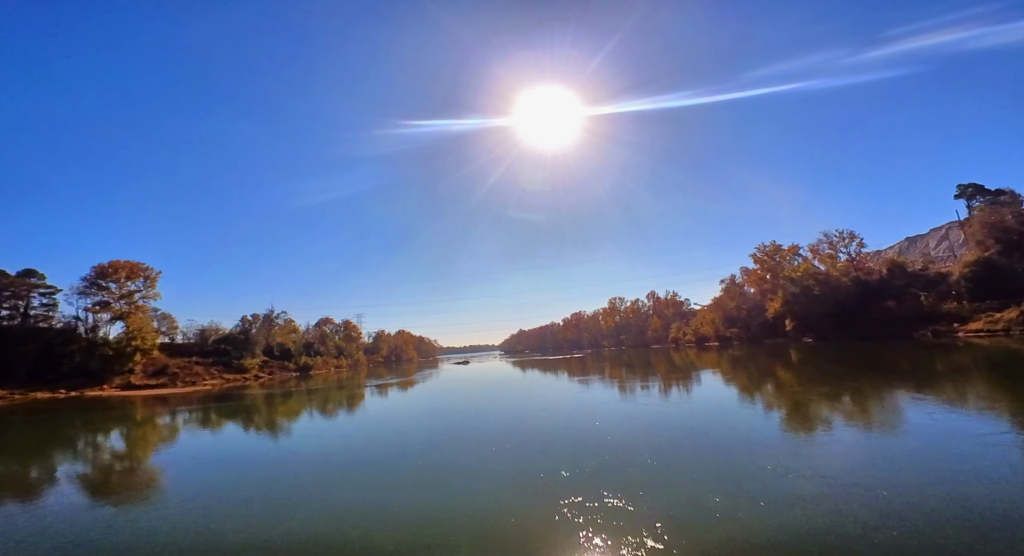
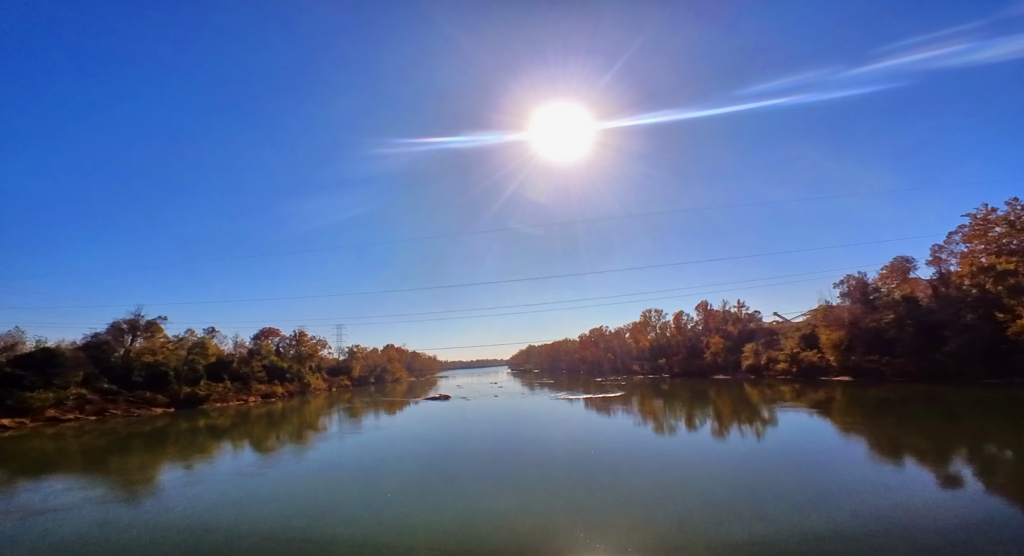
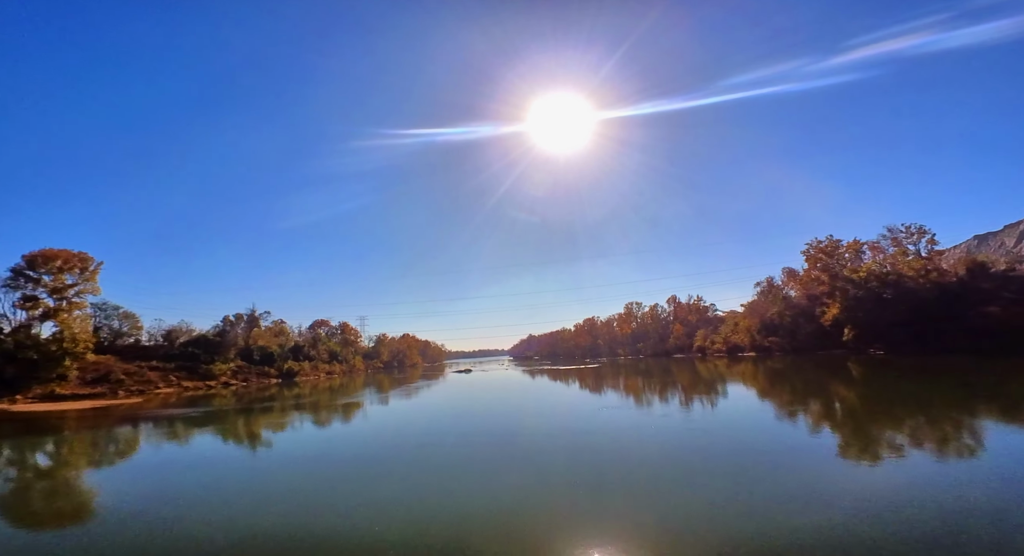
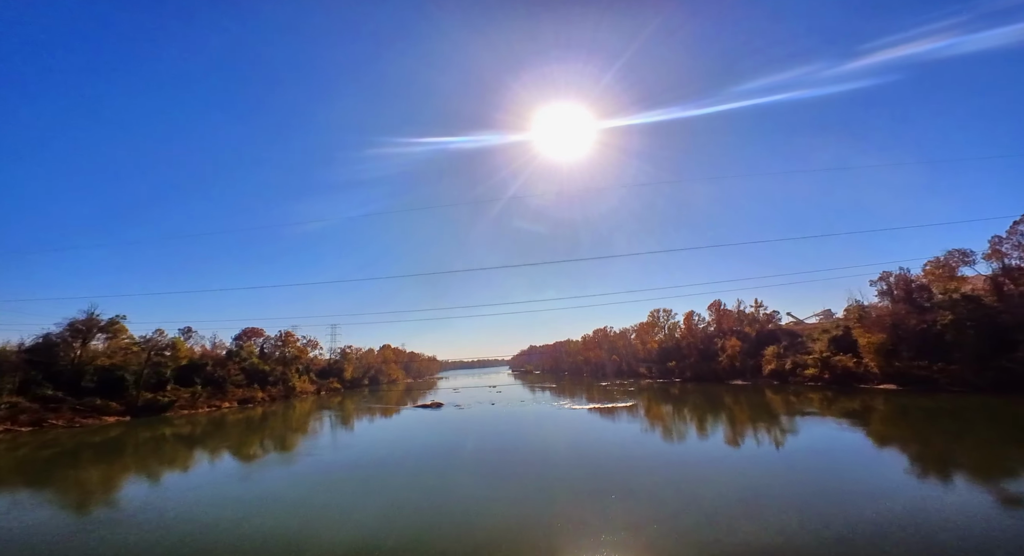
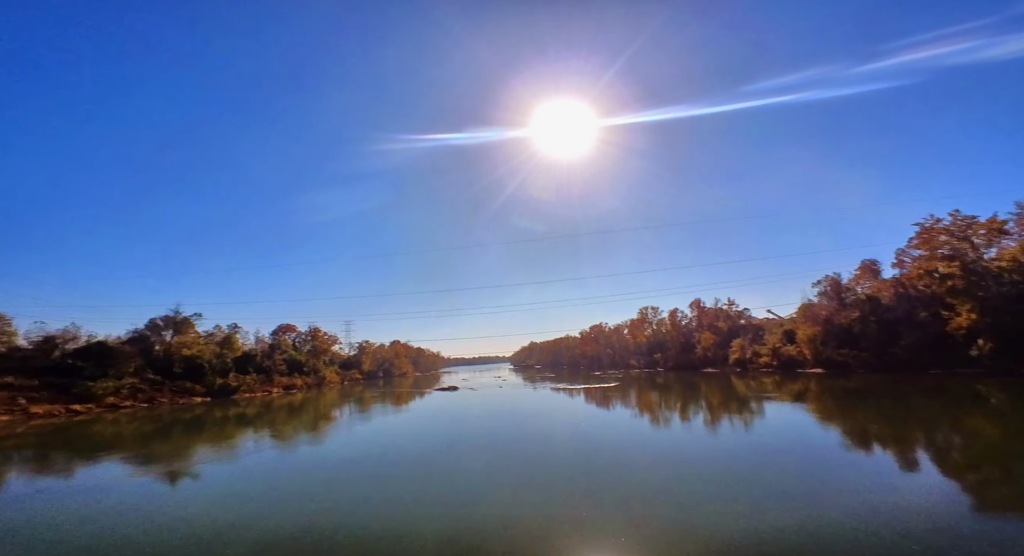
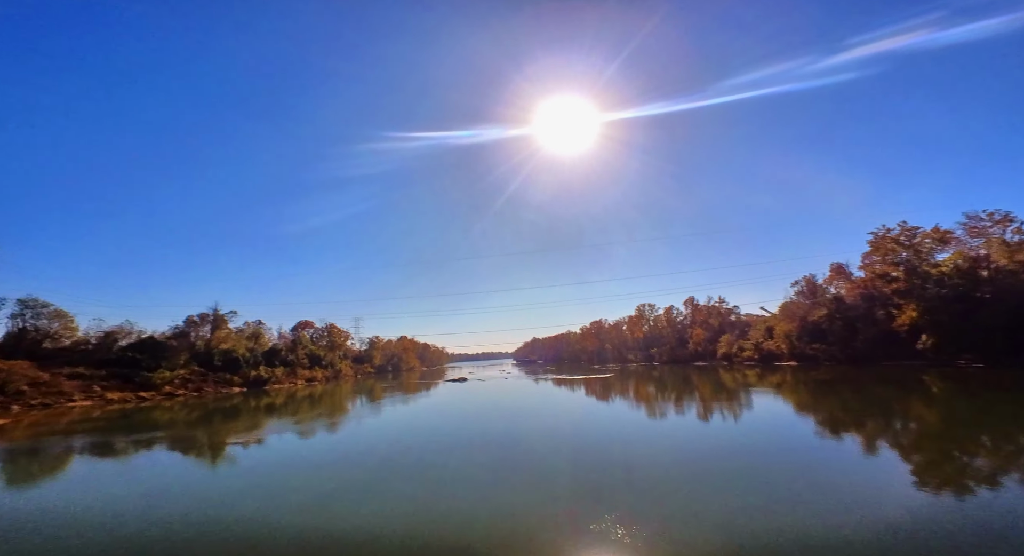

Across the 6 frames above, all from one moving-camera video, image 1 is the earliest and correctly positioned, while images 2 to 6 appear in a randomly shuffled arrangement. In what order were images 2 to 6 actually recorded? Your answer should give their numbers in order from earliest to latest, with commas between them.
3, 6, 5, 2, 4
